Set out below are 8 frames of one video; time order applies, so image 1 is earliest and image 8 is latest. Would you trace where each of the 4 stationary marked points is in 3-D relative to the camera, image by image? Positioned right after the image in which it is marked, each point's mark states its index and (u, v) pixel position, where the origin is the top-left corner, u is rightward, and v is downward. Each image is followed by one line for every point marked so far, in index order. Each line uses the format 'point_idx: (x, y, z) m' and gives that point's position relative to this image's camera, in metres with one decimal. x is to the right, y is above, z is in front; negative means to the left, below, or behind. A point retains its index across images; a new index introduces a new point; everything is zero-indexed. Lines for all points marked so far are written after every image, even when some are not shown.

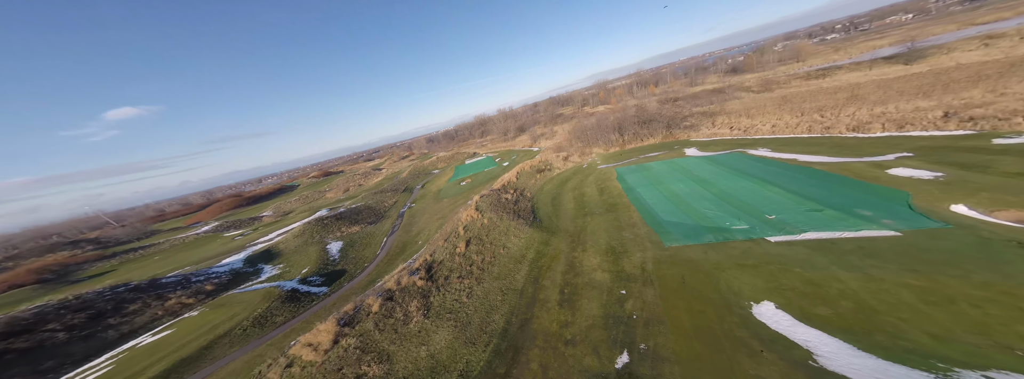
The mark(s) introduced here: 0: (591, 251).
0: (+4.6, -3.5, +14.3) m
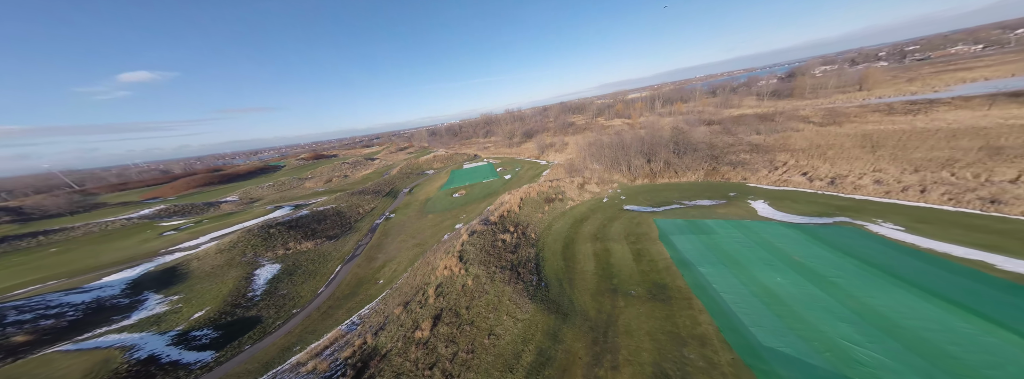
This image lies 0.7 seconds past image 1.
0: (+4.2, -6.7, +8.3) m
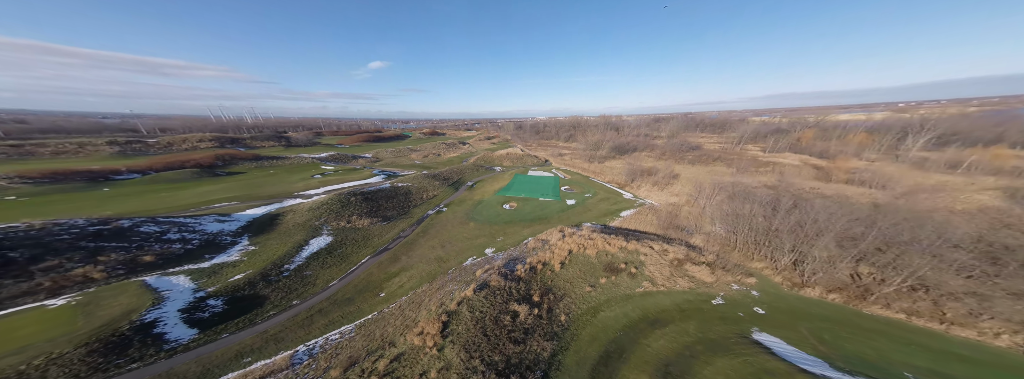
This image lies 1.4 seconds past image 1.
0: (-0.4, -10.4, +2.0) m
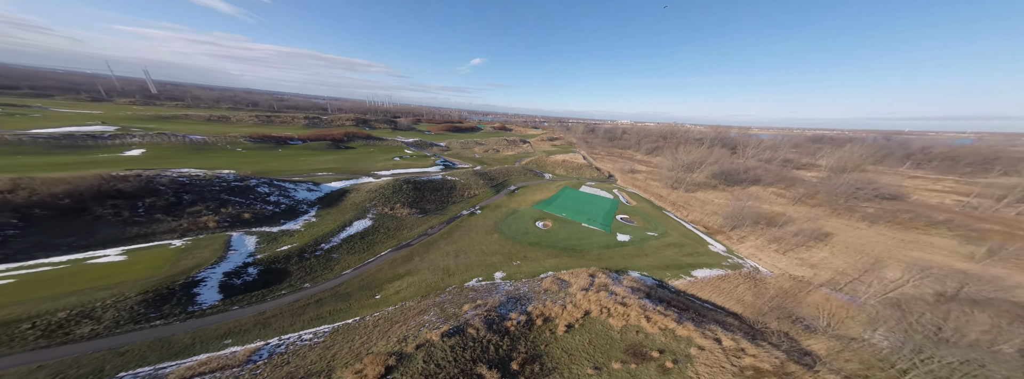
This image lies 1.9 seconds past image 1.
0: (-6.6, -11.9, +0.1) m
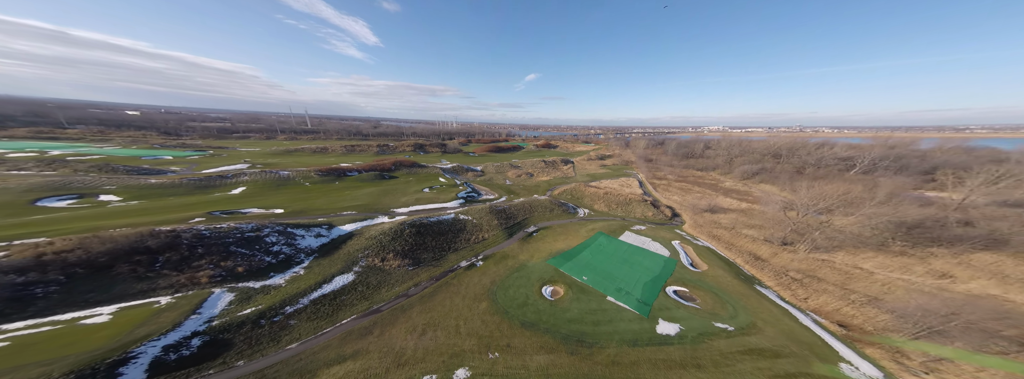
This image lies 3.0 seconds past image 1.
0: (-14.9, -16.0, -2.1) m
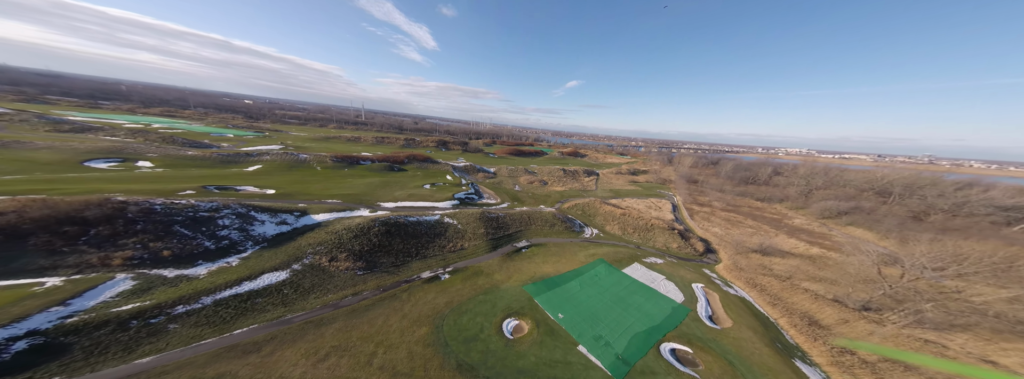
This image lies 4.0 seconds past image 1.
0: (-23.3, -14.0, -4.5) m
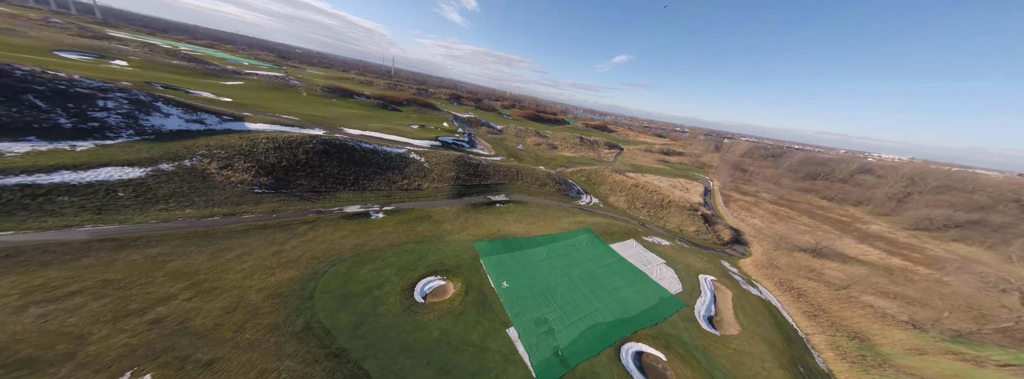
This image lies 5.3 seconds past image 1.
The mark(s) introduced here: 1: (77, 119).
0: (-30.6, -7.3, -8.2) m
1: (-29.3, +4.7, +16.5) m
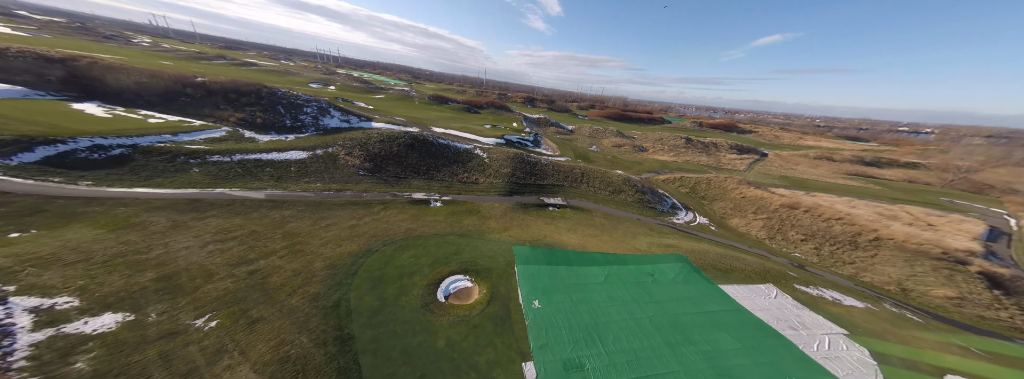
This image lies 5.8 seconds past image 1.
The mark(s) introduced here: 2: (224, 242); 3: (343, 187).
0: (-35.3, -4.0, +3.5) m
1: (-23.1, +7.1, +25.4) m
2: (-15.2, -2.3, +12.3) m
3: (-13.4, +0.2, +18.6) m
